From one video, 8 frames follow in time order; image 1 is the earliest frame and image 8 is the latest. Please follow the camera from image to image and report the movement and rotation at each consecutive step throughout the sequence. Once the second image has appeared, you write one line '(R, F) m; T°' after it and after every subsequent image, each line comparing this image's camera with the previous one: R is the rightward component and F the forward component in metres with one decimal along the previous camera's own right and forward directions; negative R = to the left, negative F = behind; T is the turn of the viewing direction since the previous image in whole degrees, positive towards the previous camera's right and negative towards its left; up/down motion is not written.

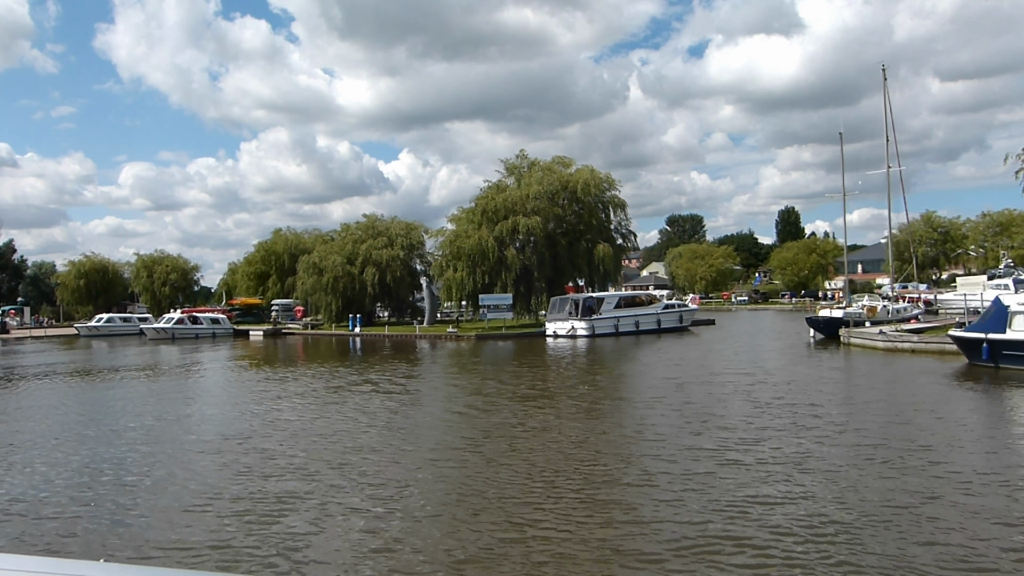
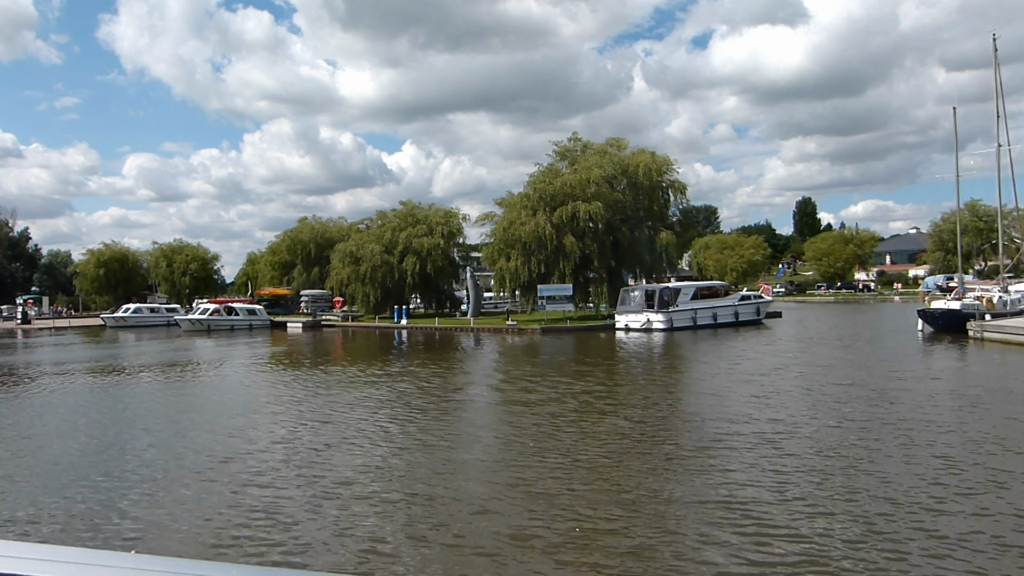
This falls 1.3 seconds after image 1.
(-1.8, +2.1) m; 0°
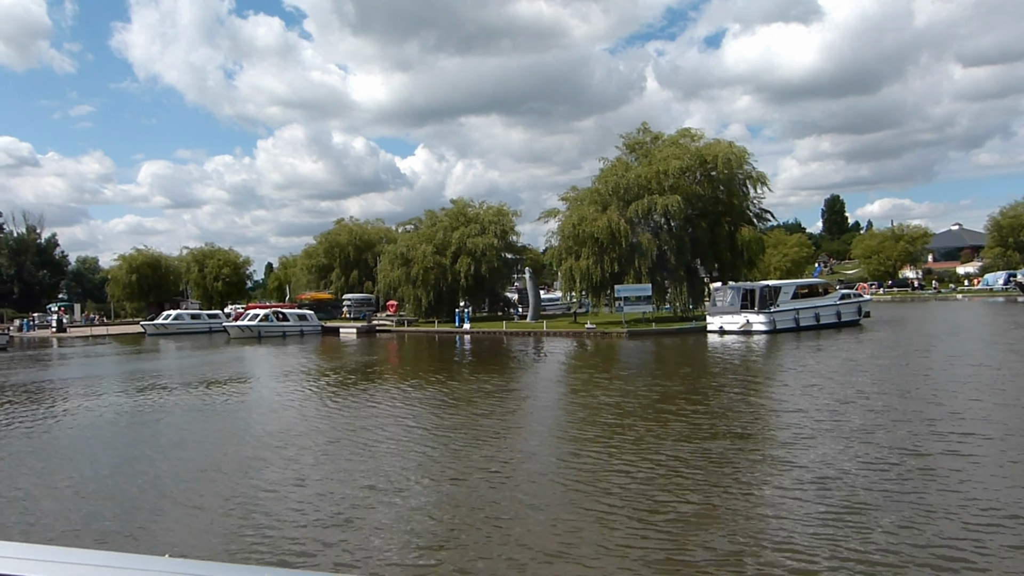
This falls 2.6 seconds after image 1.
(-1.8, +2.0) m; -1°
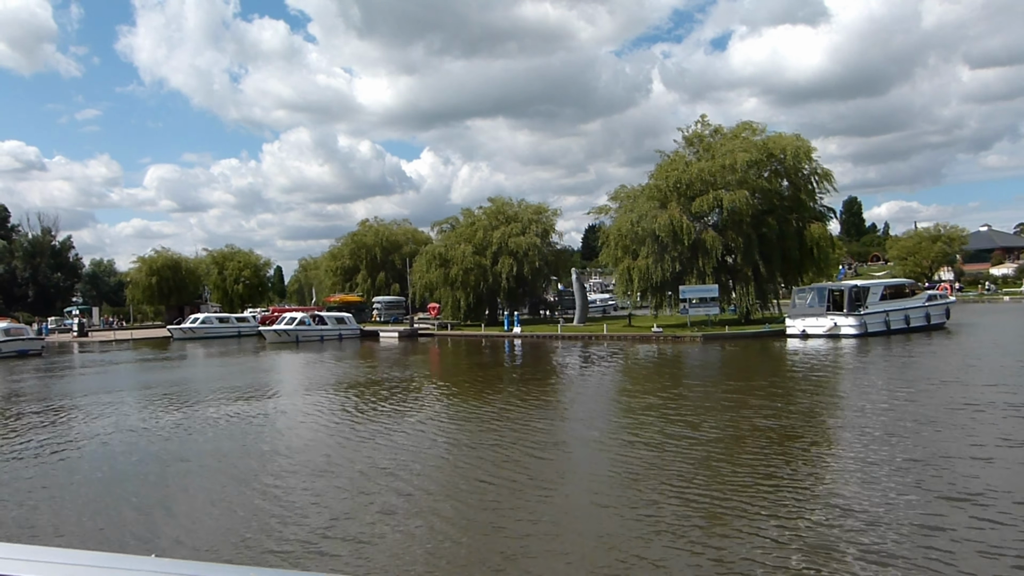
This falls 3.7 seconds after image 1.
(-1.4, +1.6) m; 0°
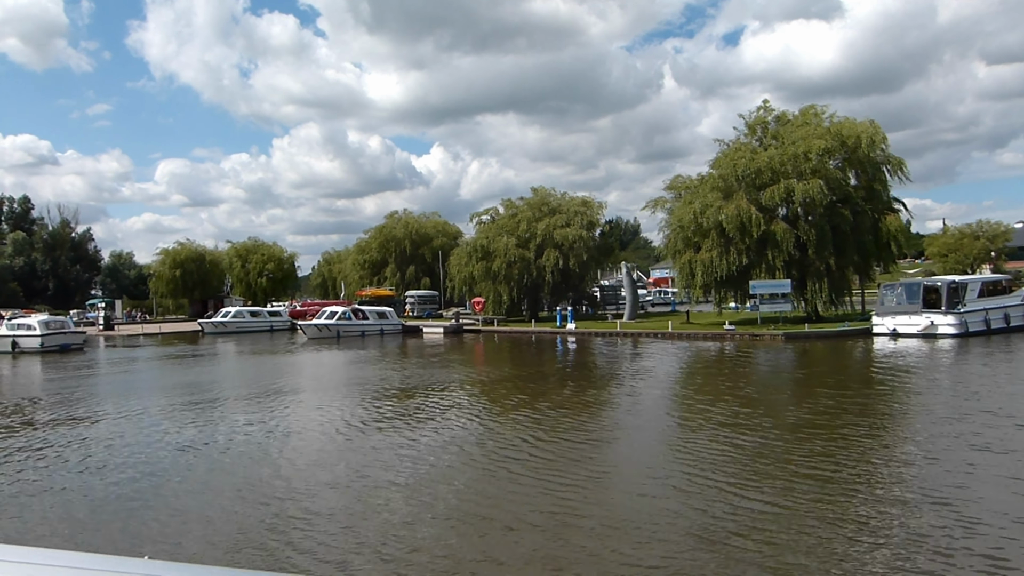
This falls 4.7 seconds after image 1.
(-1.3, +1.4) m; -1°
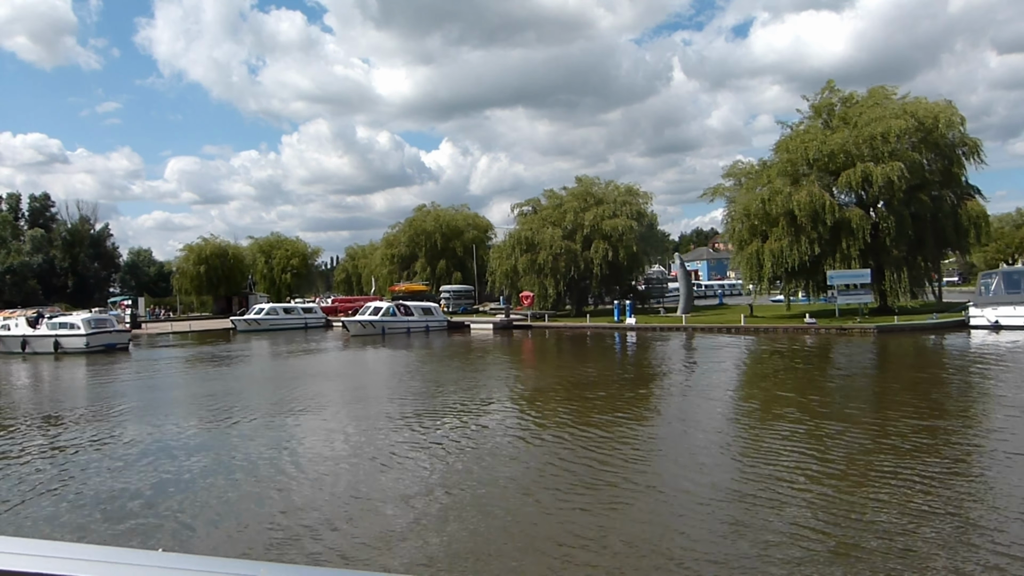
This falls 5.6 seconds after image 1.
(-1.2, +1.3) m; -1°
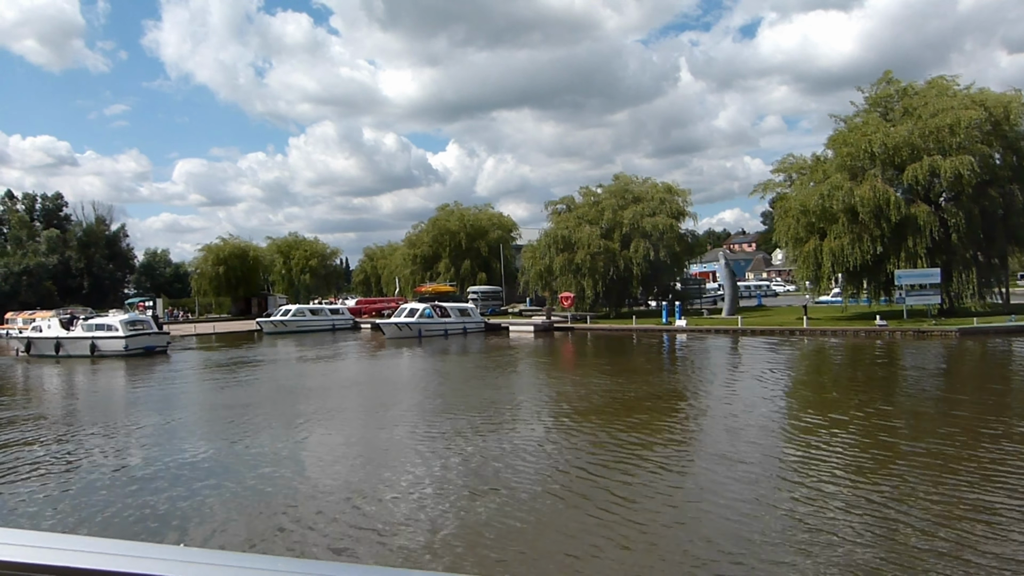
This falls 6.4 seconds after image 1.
(-1.0, +1.0) m; 0°
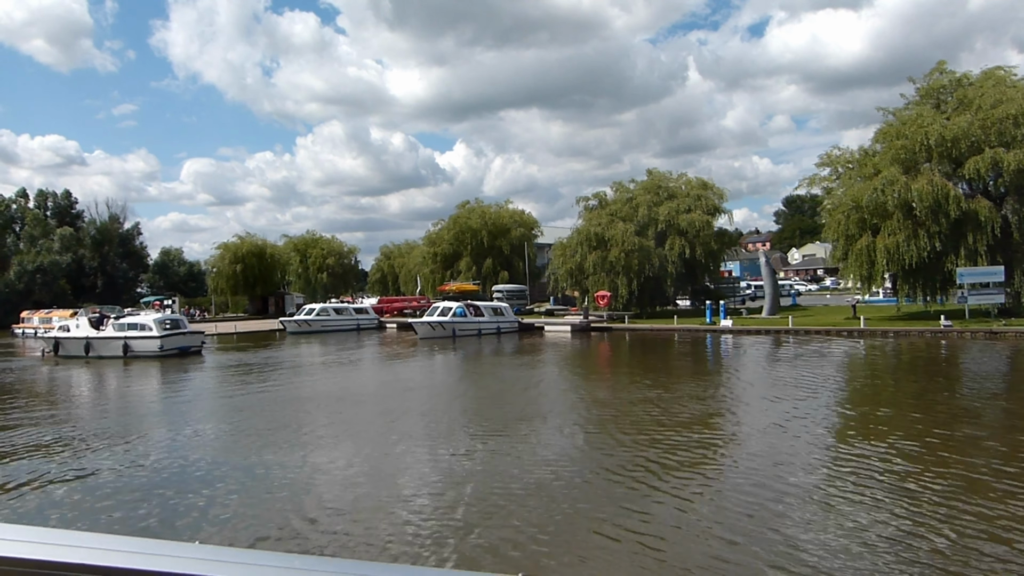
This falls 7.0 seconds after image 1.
(-0.8, +0.9) m; 0°
